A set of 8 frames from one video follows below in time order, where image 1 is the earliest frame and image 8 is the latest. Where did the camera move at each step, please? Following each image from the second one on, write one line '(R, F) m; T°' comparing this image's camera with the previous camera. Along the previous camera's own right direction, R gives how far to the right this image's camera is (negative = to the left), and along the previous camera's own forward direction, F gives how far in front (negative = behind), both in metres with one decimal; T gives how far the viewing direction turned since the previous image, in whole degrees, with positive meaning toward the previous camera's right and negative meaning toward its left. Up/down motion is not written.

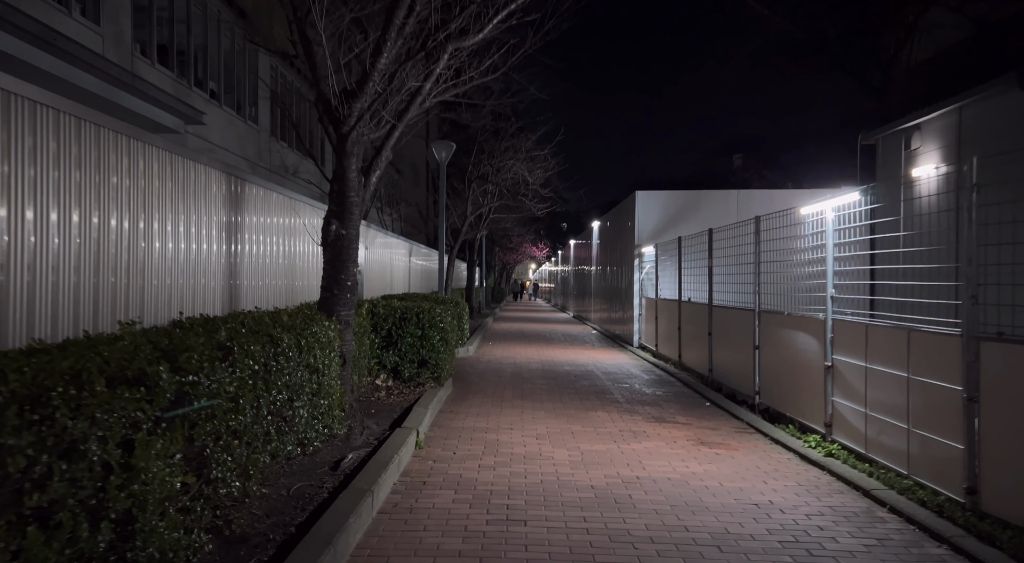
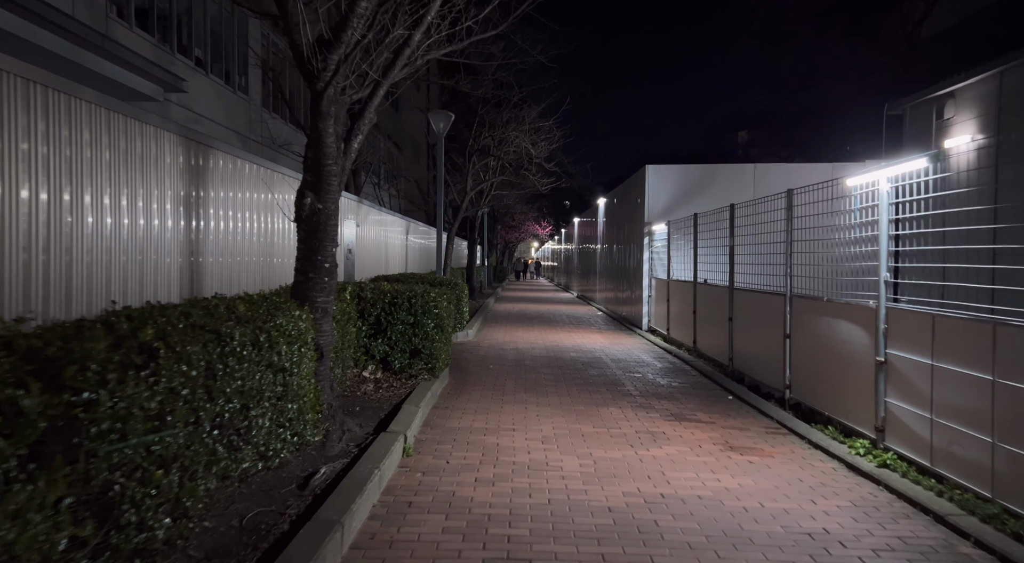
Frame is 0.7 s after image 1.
(0.0, +0.9) m; 0°
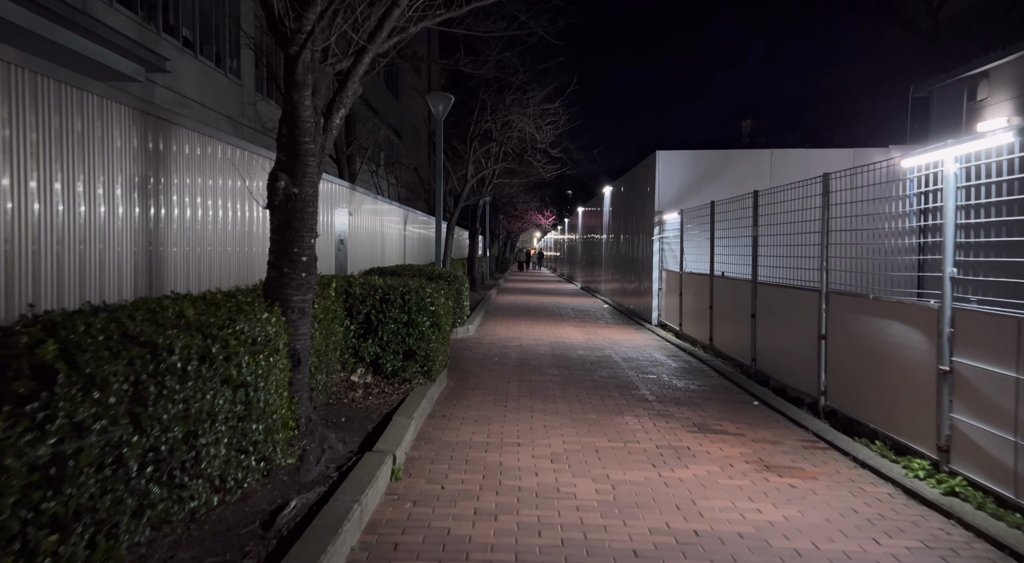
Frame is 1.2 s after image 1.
(0.0, +0.8) m; 0°
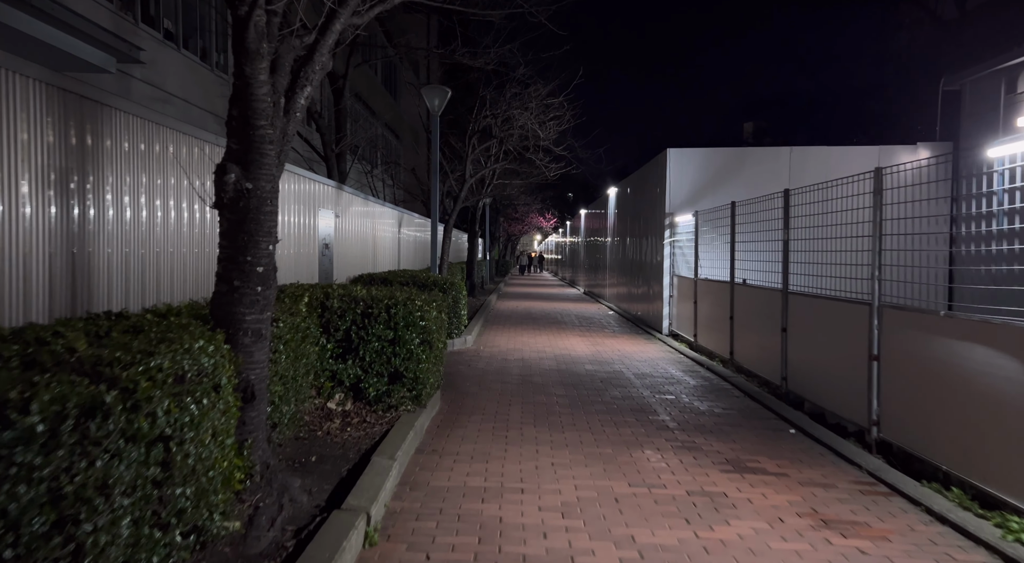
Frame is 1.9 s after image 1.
(0.0, +0.9) m; 0°
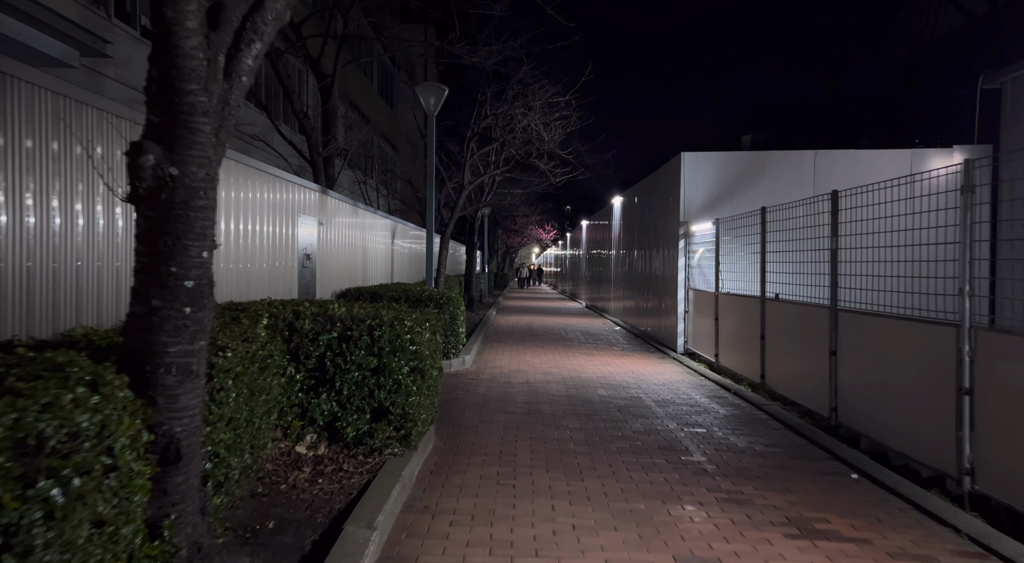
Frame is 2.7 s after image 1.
(-0.1, +1.1) m; 0°
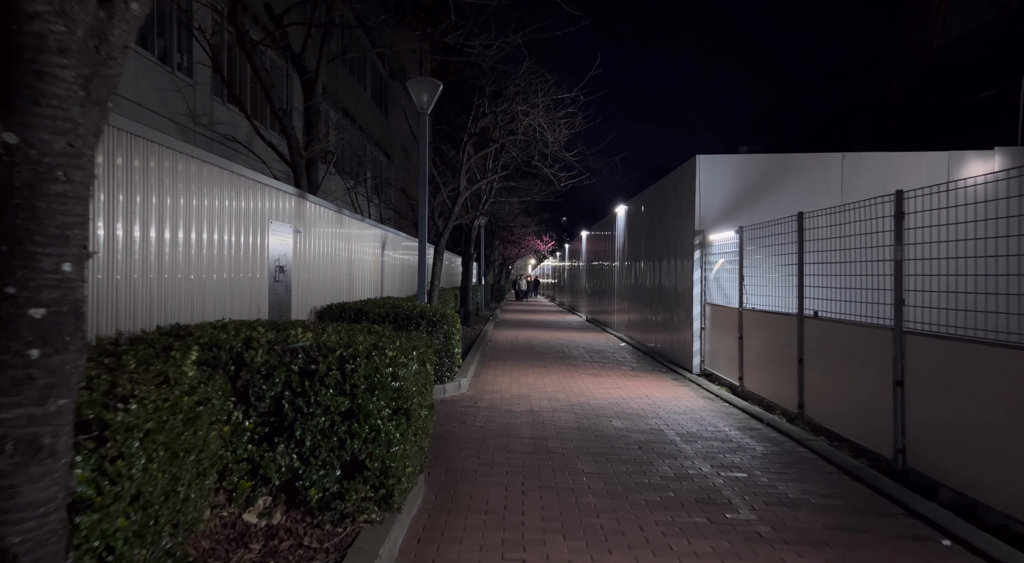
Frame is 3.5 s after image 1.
(-0.1, +1.1) m; 0°
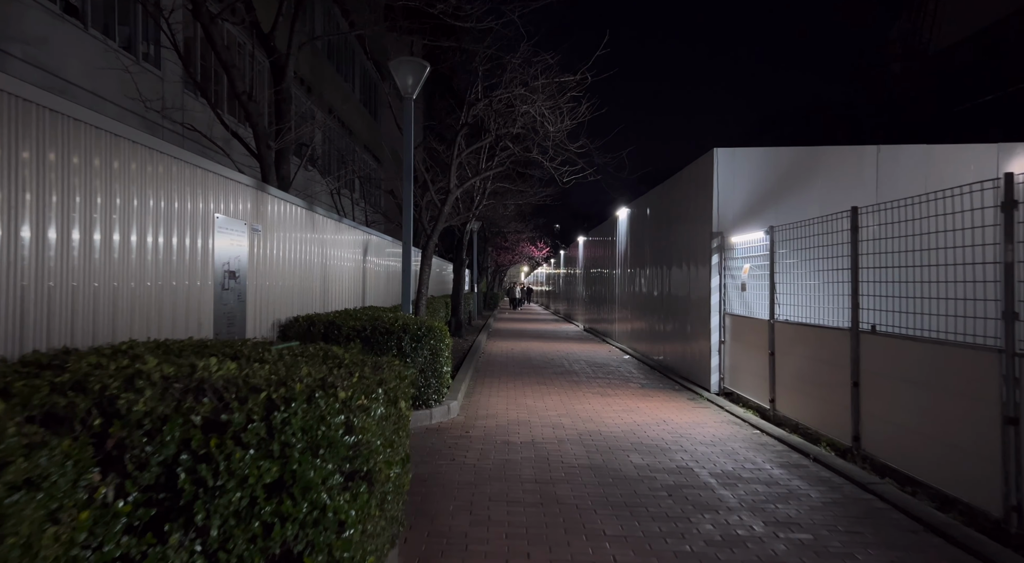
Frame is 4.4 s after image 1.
(-0.1, +1.3) m; +1°
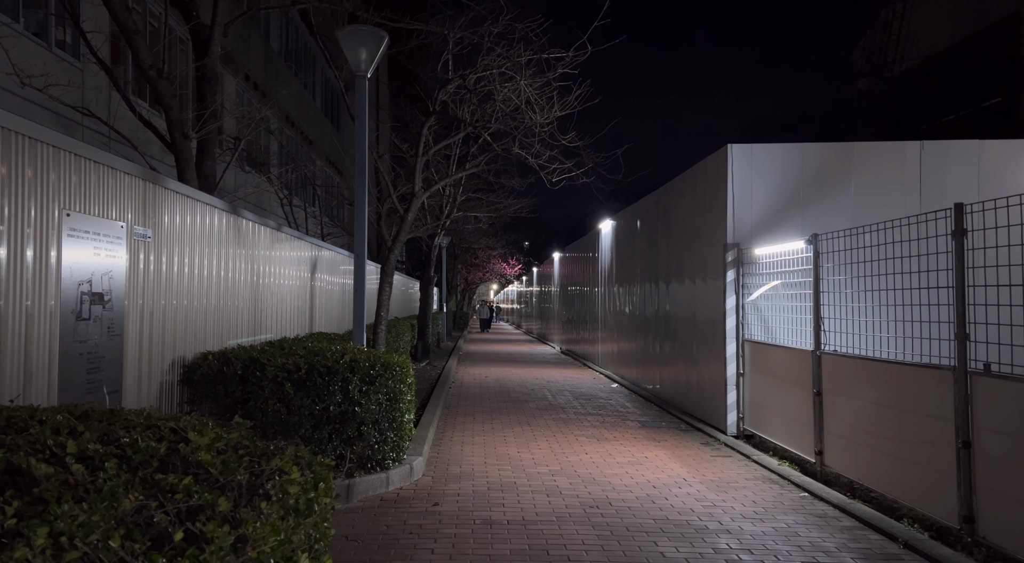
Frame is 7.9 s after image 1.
(-0.1, +1.8) m; +3°
